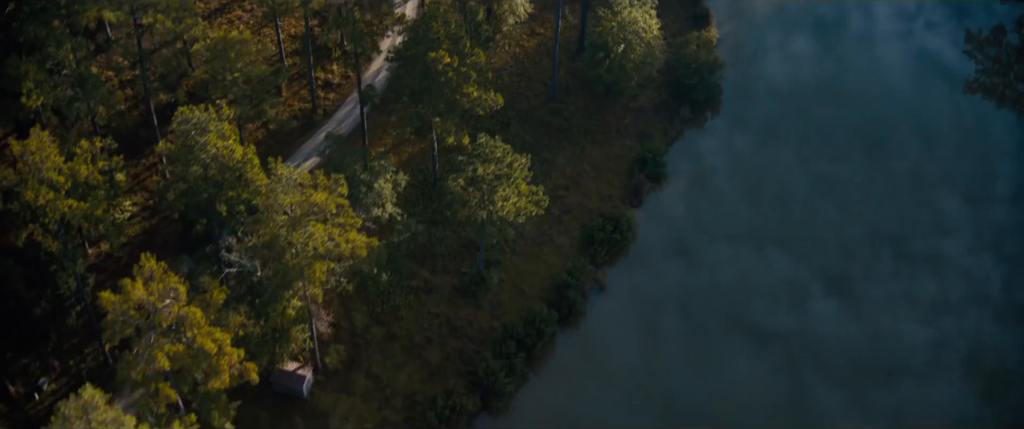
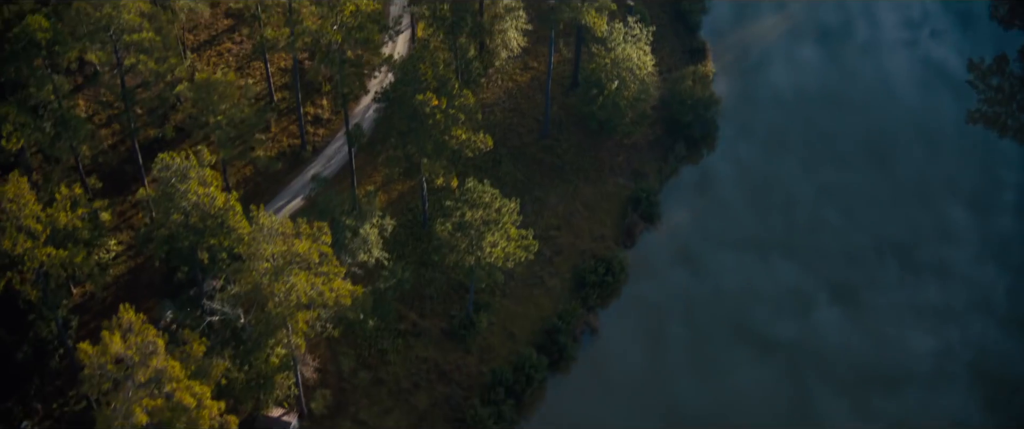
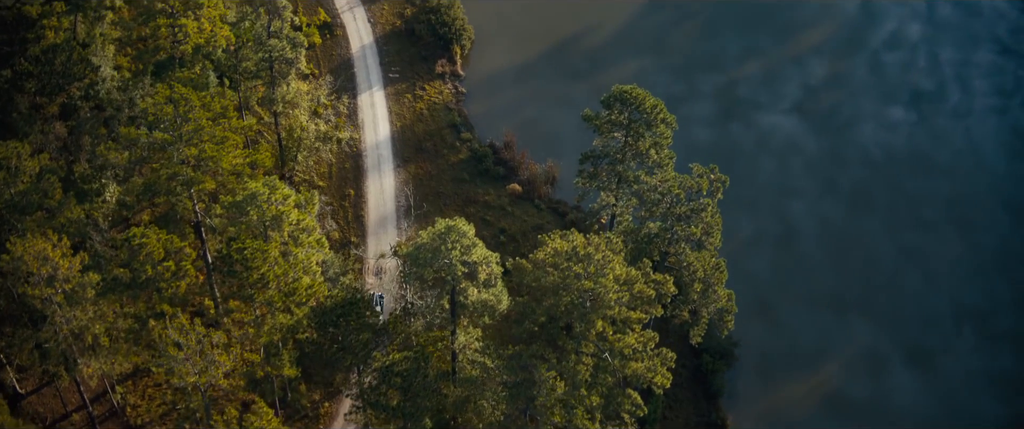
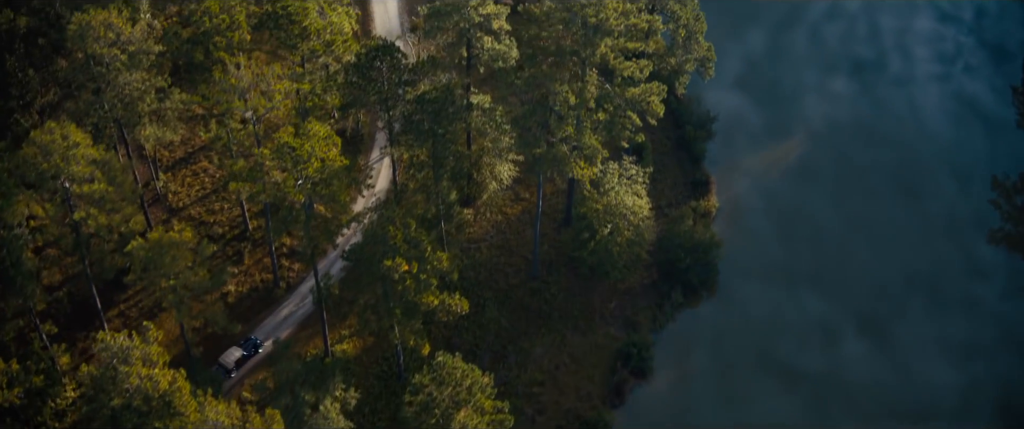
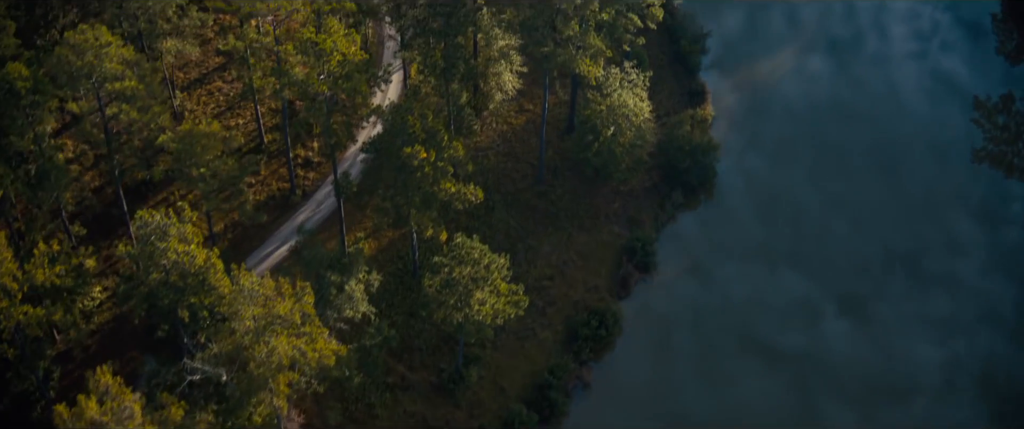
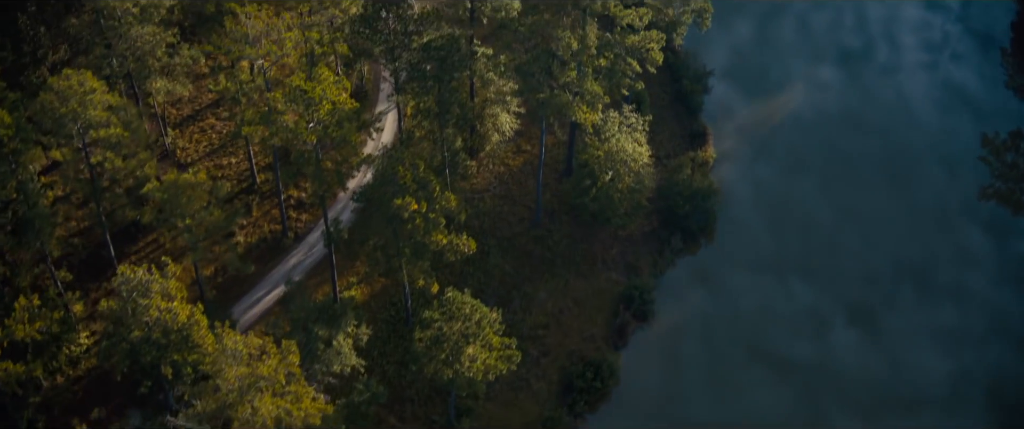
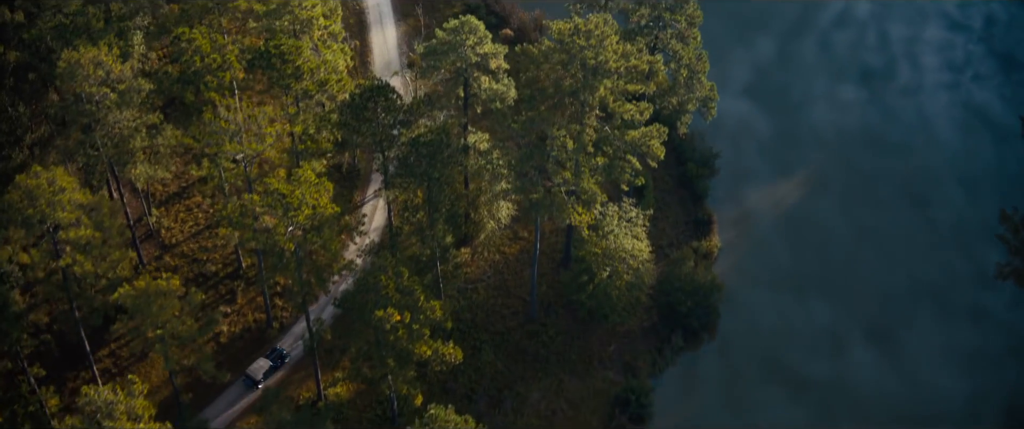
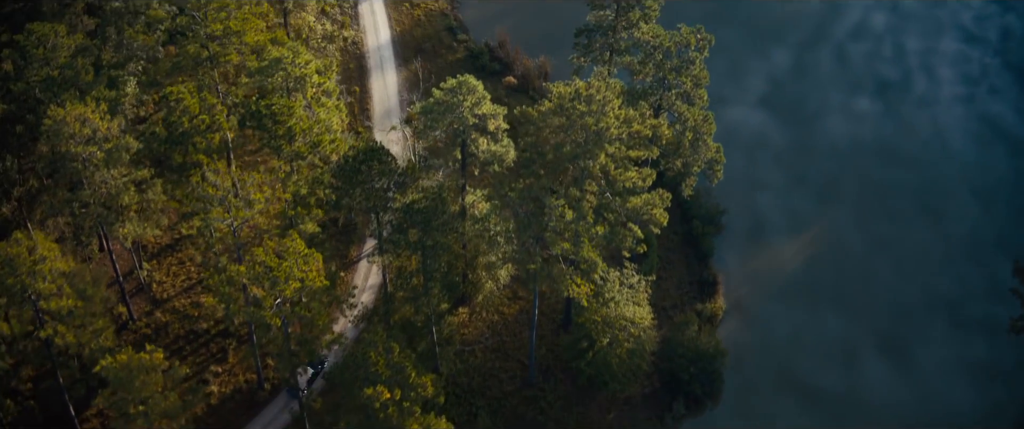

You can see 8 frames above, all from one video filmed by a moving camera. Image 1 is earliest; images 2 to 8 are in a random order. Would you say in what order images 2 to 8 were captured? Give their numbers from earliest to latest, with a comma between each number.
2, 5, 6, 4, 7, 8, 3
